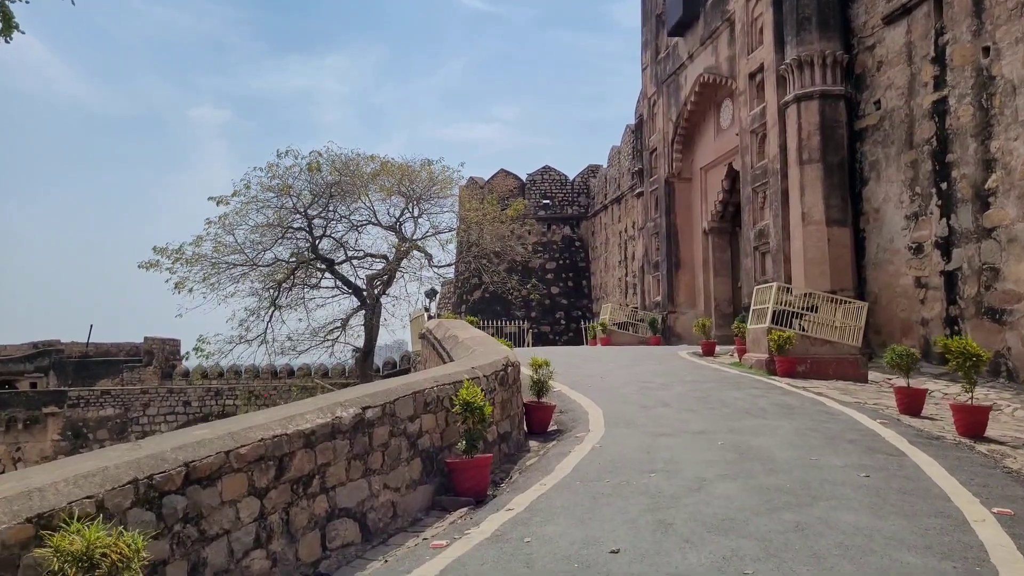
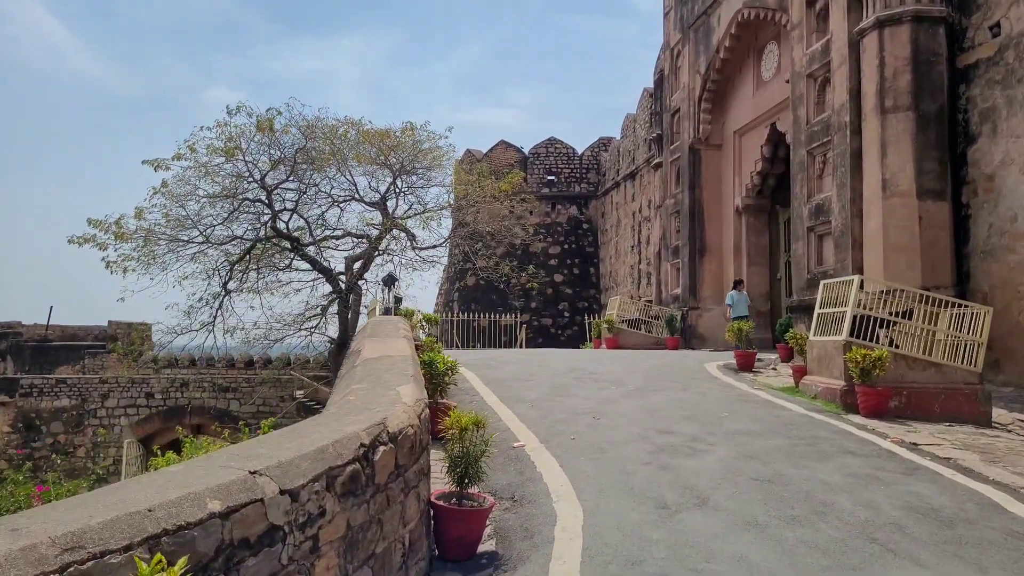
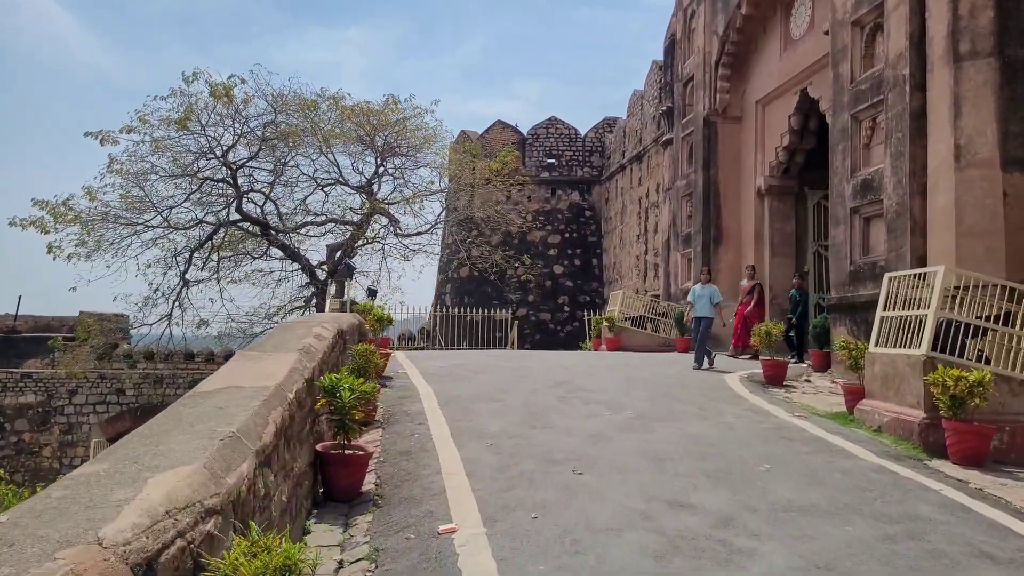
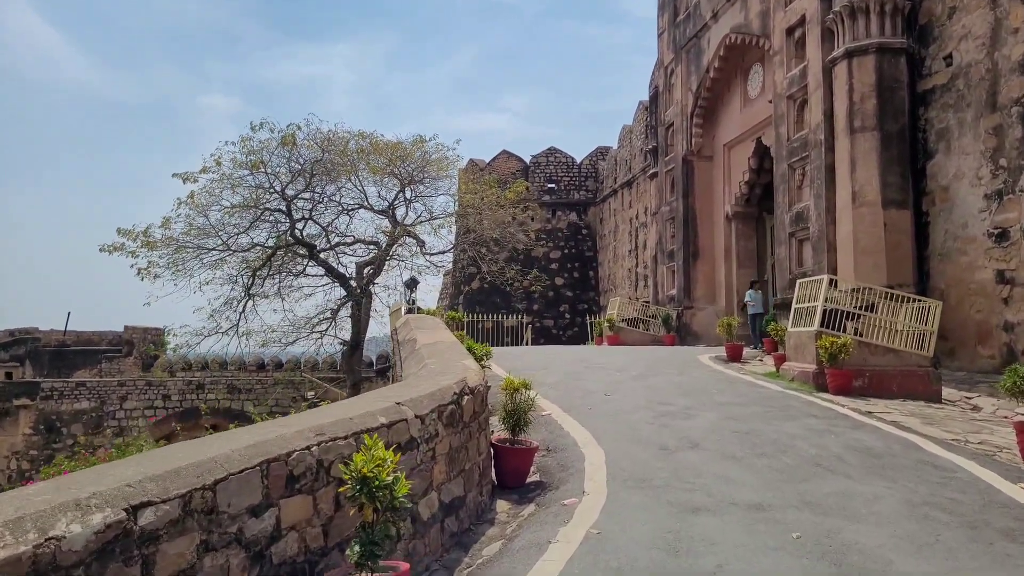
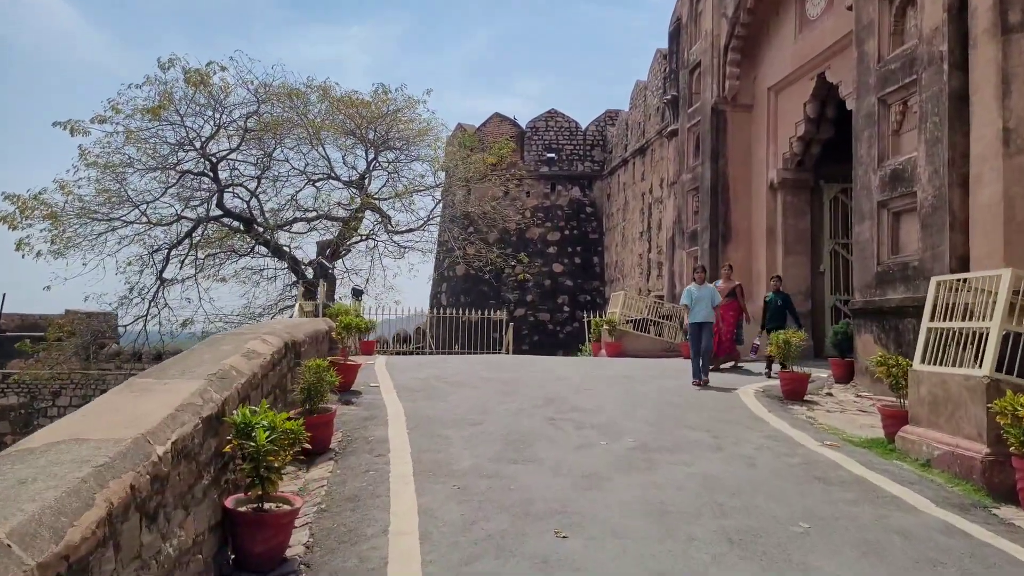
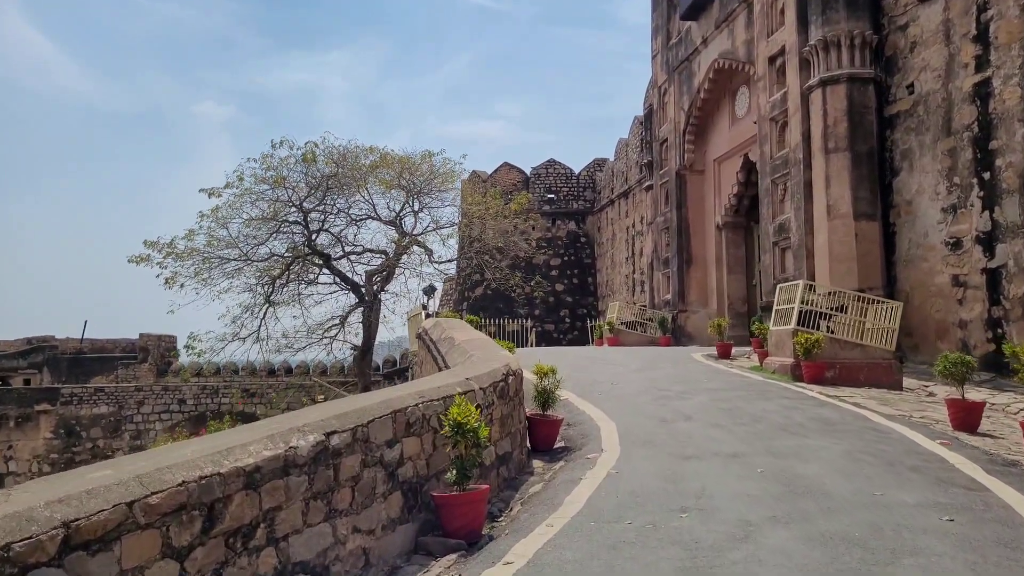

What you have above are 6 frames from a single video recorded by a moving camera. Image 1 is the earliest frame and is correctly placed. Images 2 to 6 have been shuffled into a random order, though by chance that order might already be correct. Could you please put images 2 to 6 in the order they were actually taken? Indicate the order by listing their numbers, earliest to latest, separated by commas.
6, 4, 2, 3, 5
